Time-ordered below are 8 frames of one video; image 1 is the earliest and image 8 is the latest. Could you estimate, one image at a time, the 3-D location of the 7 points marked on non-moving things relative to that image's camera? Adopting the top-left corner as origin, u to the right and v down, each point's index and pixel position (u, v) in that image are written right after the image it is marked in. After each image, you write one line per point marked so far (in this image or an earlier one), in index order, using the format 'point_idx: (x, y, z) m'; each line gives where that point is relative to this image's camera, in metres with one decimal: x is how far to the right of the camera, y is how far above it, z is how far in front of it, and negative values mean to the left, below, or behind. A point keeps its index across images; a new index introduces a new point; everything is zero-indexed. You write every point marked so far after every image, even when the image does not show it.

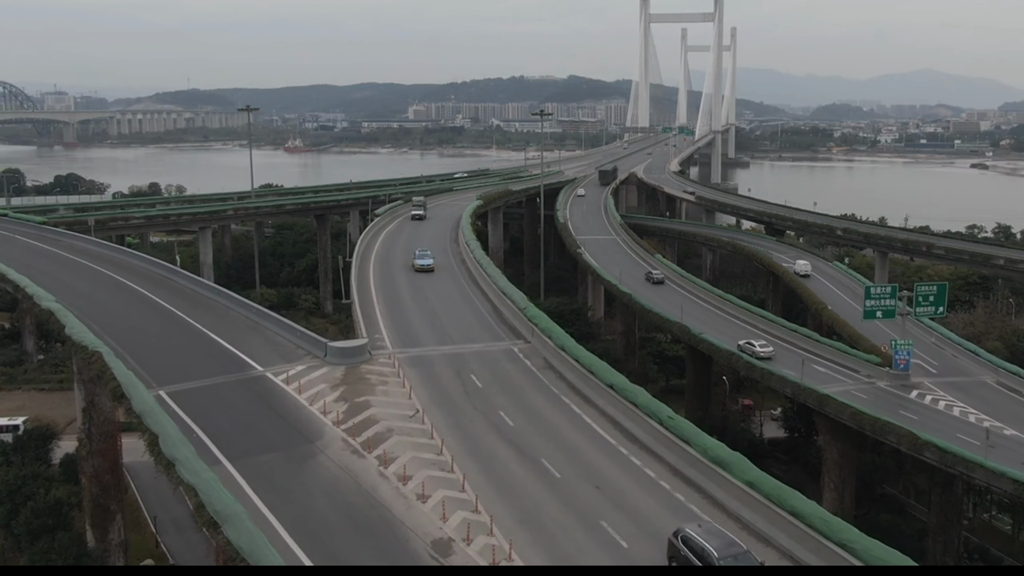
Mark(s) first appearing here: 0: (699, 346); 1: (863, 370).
0: (+4.5, -1.4, +20.0) m
1: (+7.8, -1.8, +18.5) m
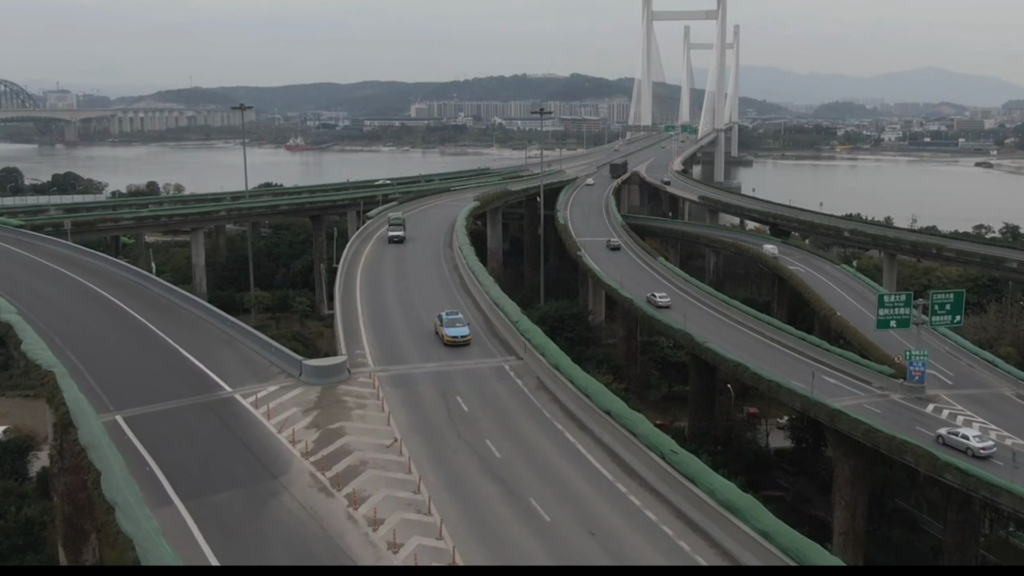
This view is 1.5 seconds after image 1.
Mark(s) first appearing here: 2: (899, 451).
0: (+4.4, -1.6, +19.1) m
1: (+7.7, -2.0, +17.7) m
2: (+6.4, -2.7, +13.9) m
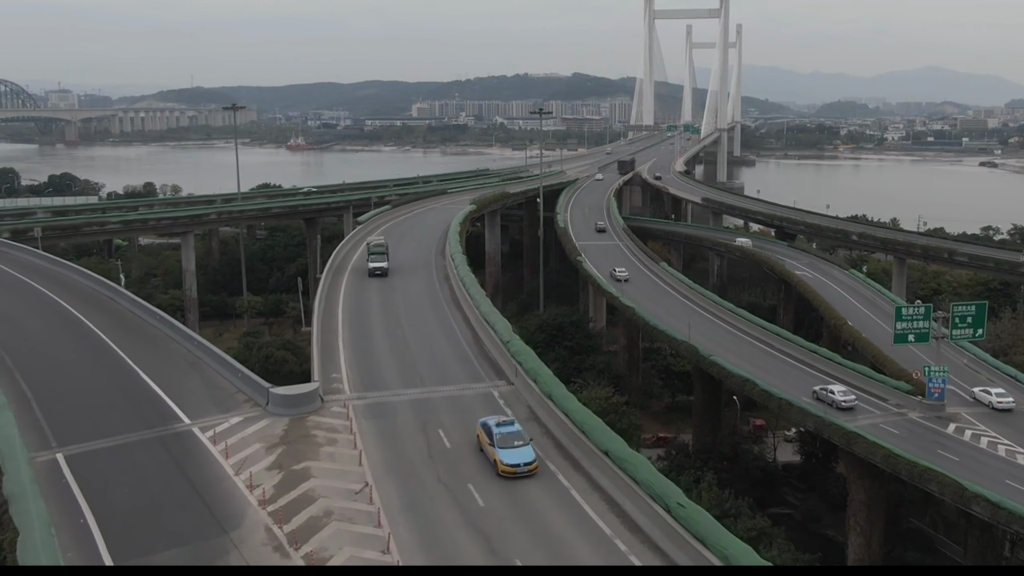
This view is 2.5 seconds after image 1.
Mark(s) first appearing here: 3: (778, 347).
0: (+4.3, -1.8, +18.1) m
1: (+7.6, -2.2, +16.7) m
2: (+6.3, -2.9, +12.9) m
3: (+6.4, -1.4, +19.9) m
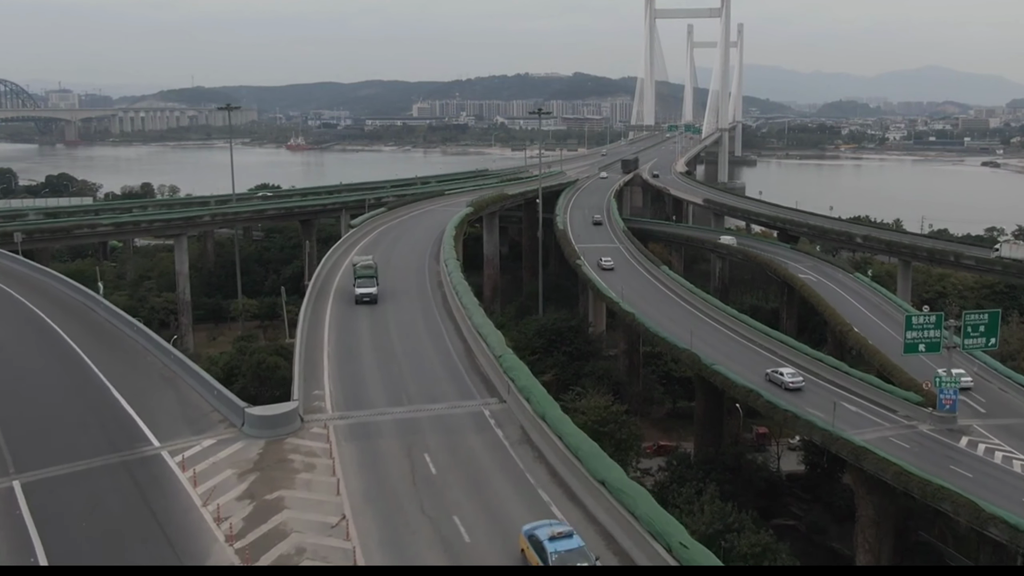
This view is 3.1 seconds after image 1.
0: (+4.2, -1.9, +17.5) m
1: (+7.5, -2.4, +16.1) m
2: (+6.2, -3.1, +12.3) m
3: (+6.3, -1.6, +19.4) m
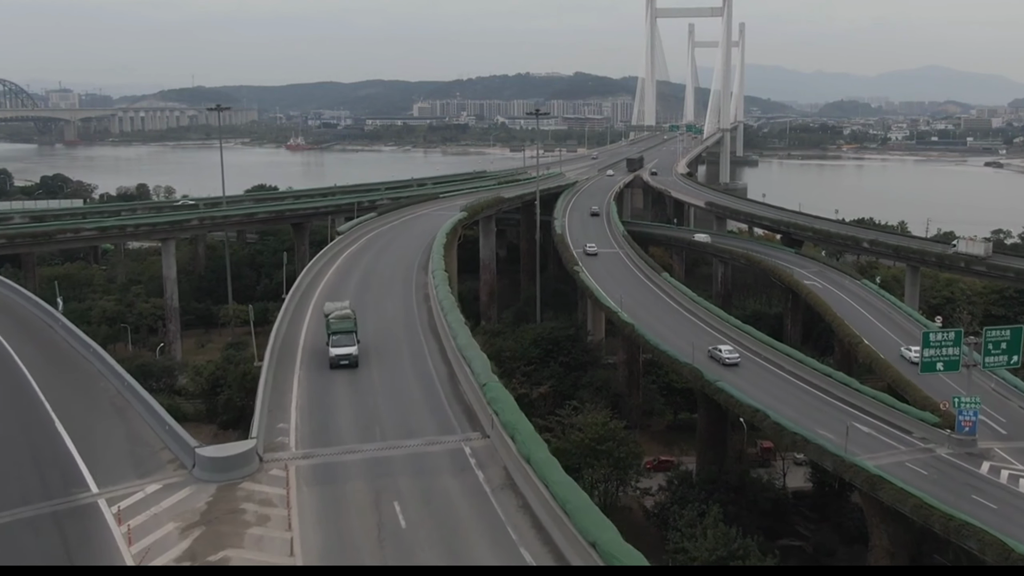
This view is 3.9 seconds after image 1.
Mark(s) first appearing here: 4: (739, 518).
0: (+4.0, -2.2, +16.6) m
1: (+7.3, -2.6, +15.1) m
2: (+6.1, -3.3, +11.3) m
3: (+6.1, -1.8, +18.4) m
4: (+5.2, -5.2, +18.9) m
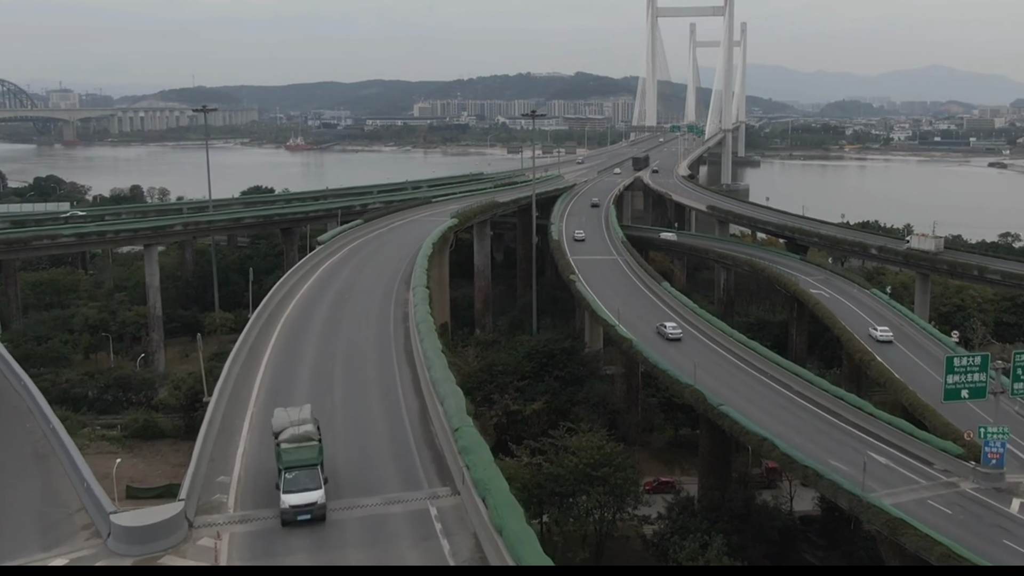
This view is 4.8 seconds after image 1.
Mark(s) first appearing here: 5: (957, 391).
0: (+3.8, -2.5, +15.4) m
1: (+7.1, -2.9, +13.9) m
2: (+5.8, -3.6, +10.1) m
3: (+5.9, -2.1, +17.2) m
4: (+4.9, -5.5, +17.7) m
5: (+6.9, -1.6, +12.9) m
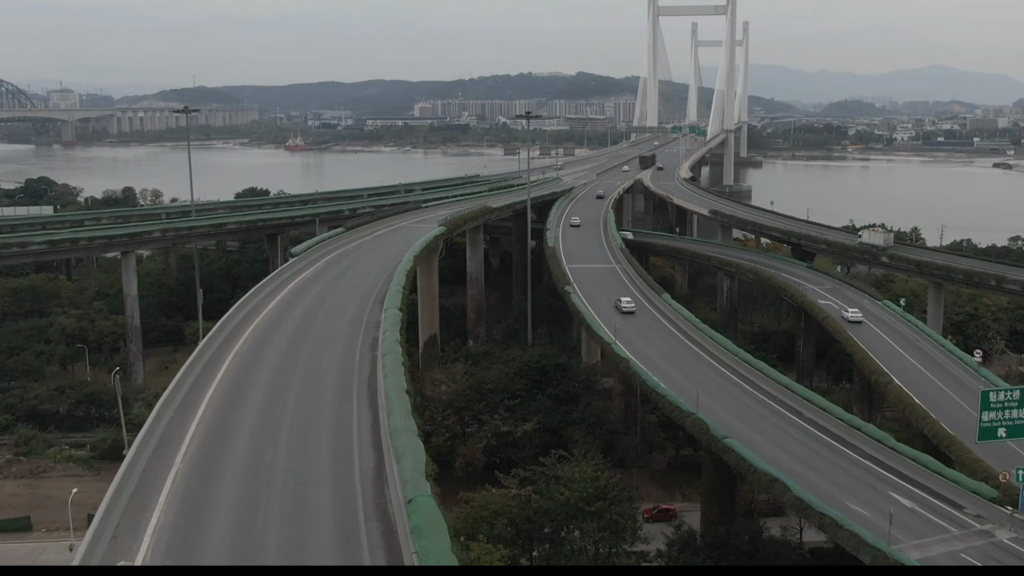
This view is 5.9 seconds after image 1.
0: (+3.5, -2.8, +13.9) m
1: (+6.8, -3.3, +12.5) m
2: (+5.6, -4.0, +8.7) m
3: (+5.6, -2.5, +15.7) m
4: (+4.7, -5.9, +16.2) m
5: (+6.6, -1.9, +11.5) m
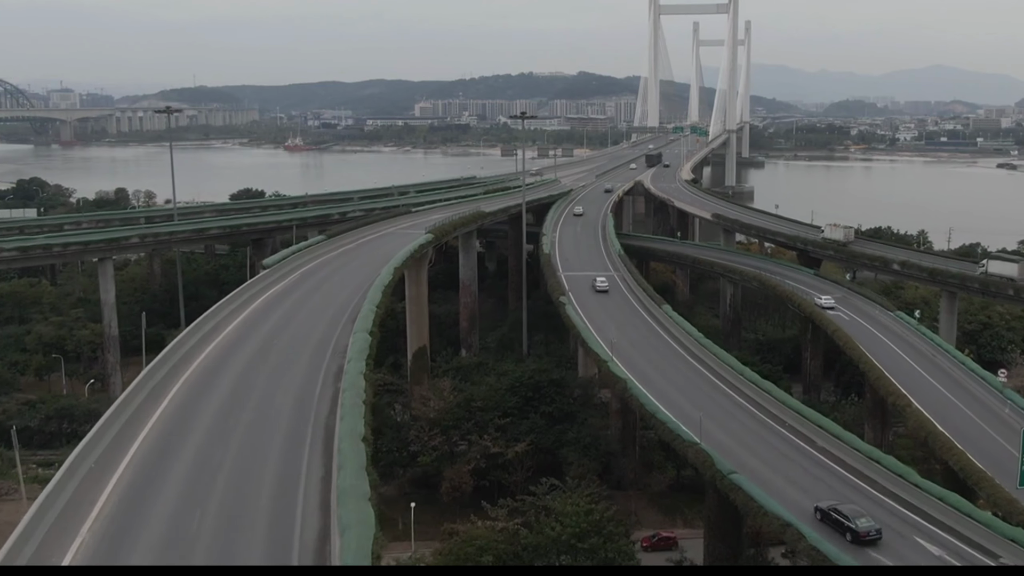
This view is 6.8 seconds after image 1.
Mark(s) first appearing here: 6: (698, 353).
0: (+3.3, -3.1, +12.6) m
1: (+6.6, -3.6, +11.1) m
2: (+5.3, -4.3, +7.4) m
3: (+5.4, -2.8, +14.4) m
4: (+4.4, -6.2, +14.9) m
5: (+6.4, -2.2, +10.2) m
6: (+4.5, -1.6, +19.8) m
